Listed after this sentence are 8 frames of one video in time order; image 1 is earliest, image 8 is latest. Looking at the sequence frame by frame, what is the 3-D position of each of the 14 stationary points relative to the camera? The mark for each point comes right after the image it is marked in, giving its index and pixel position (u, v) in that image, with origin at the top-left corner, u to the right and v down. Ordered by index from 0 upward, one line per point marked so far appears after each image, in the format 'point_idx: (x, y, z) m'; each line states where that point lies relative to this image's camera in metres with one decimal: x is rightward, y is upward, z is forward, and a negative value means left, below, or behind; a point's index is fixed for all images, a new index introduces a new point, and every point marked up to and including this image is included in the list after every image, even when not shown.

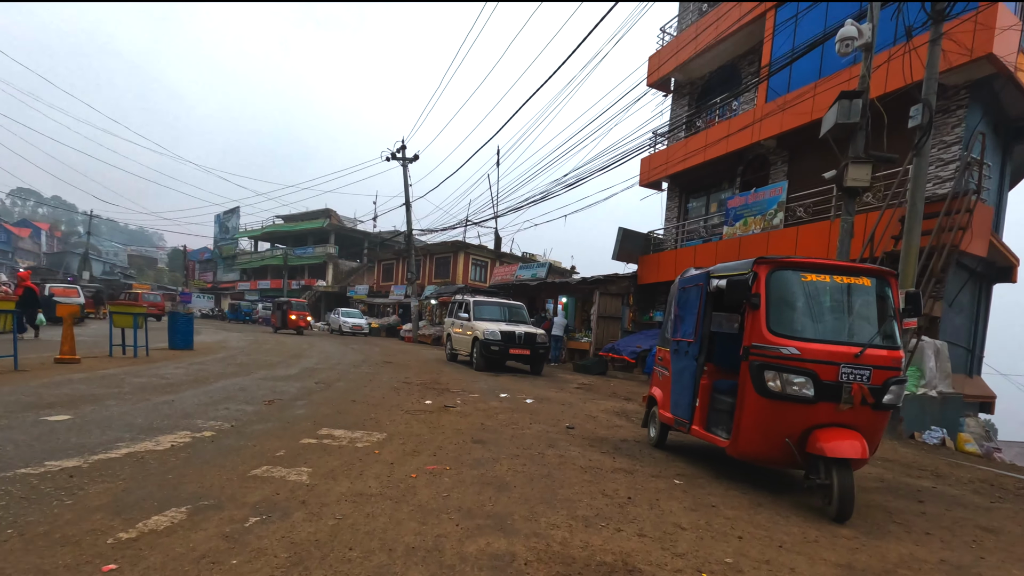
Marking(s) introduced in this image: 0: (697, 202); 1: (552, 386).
0: (+5.7, +2.6, +16.9) m
1: (+0.8, -2.0, +11.4) m
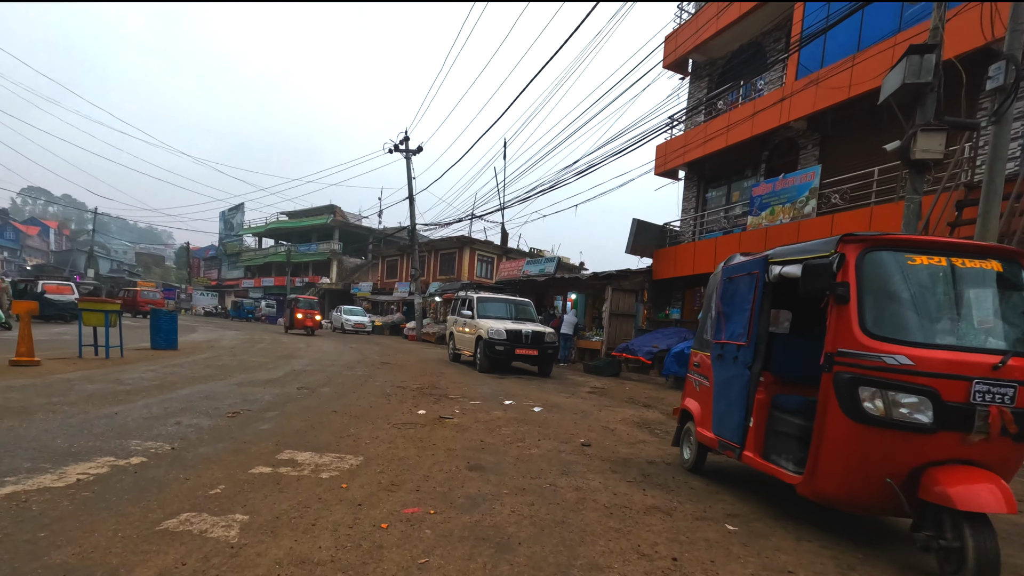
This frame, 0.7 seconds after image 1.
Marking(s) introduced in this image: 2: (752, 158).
0: (+5.9, +2.8, +15.8) m
1: (+0.9, -1.9, +10.4) m
2: (+6.2, +3.4, +14.3) m
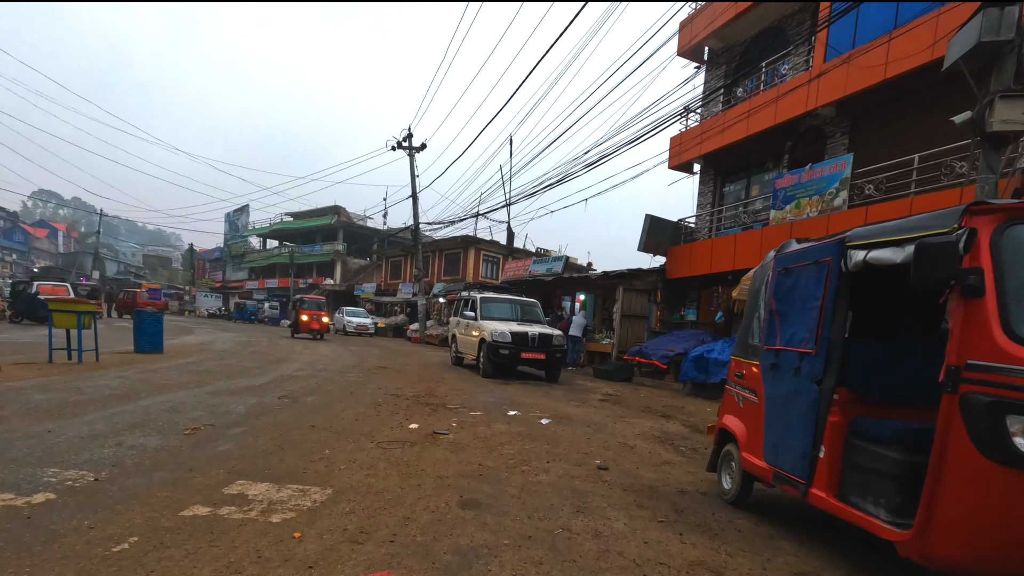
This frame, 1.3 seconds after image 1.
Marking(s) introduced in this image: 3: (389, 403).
0: (+6.0, +2.8, +14.9) m
1: (+1.0, -1.9, +9.5) m
2: (+6.3, +3.4, +13.4) m
3: (-1.7, -1.6, +7.6) m
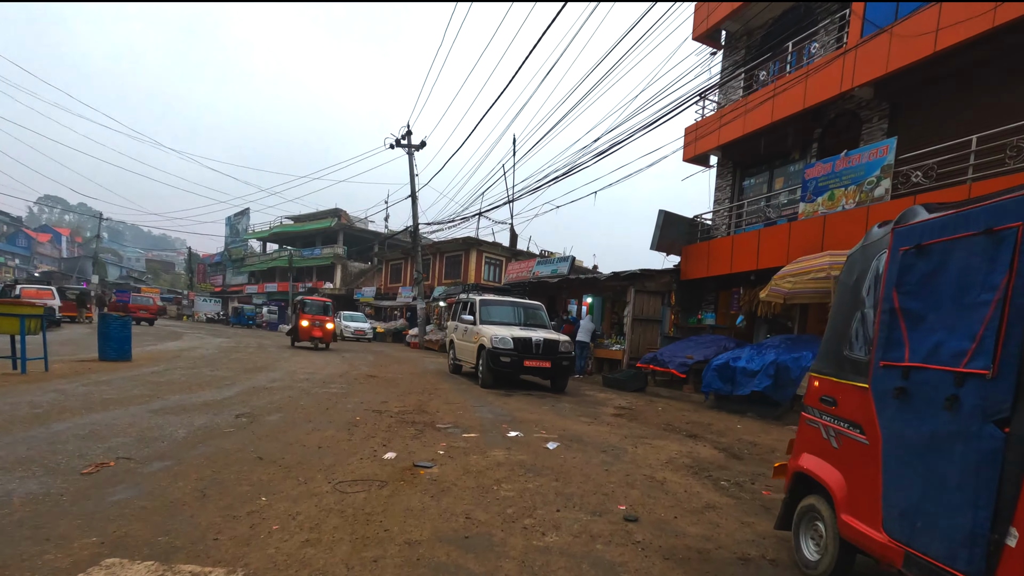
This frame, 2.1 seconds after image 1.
0: (+6.1, +2.7, +13.8) m
1: (+1.1, -1.9, +8.4) m
2: (+6.4, +3.3, +12.2) m
3: (-1.7, -1.6, +6.5) m
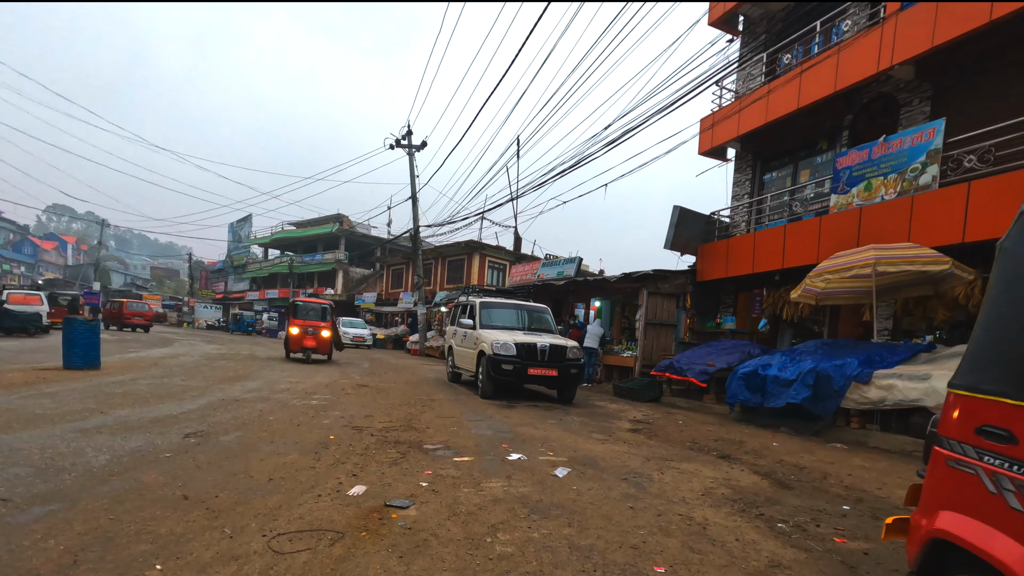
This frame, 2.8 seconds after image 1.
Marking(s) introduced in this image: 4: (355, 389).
0: (+6.2, +2.7, +12.8) m
1: (+1.1, -1.9, +7.3) m
2: (+6.4, +3.3, +11.2) m
3: (-1.7, -1.5, +5.5) m
4: (-2.9, -1.8, +10.0) m
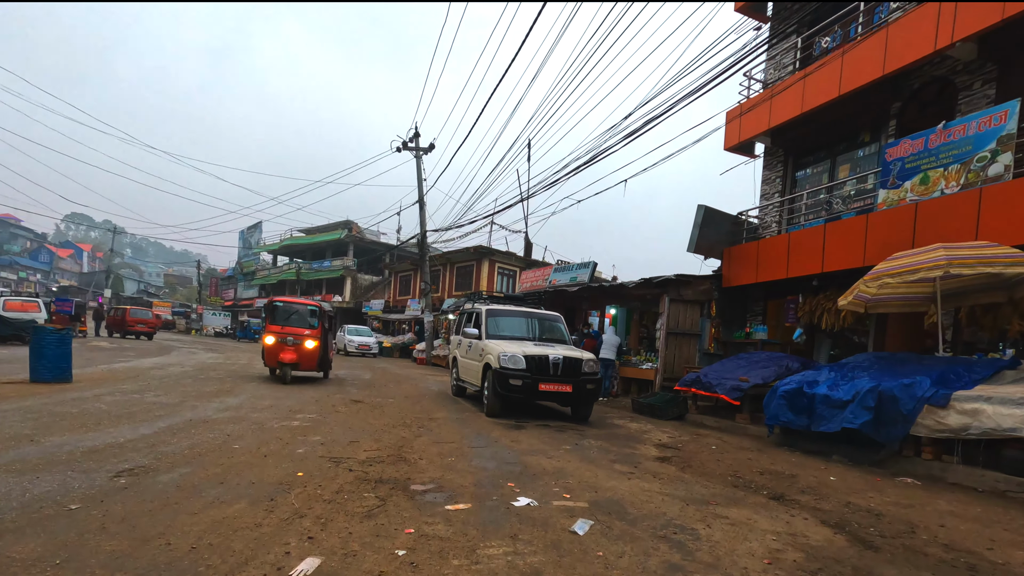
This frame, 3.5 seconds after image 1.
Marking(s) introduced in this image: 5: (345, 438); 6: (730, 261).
0: (+6.4, +2.6, +11.7) m
1: (+1.2, -1.9, +6.3) m
2: (+6.6, +3.2, +10.1) m
3: (-1.6, -1.6, +4.5) m
4: (-2.7, -1.9, +9.1) m
5: (-1.9, -1.7, +6.3) m
6: (+4.8, +0.6, +12.2) m
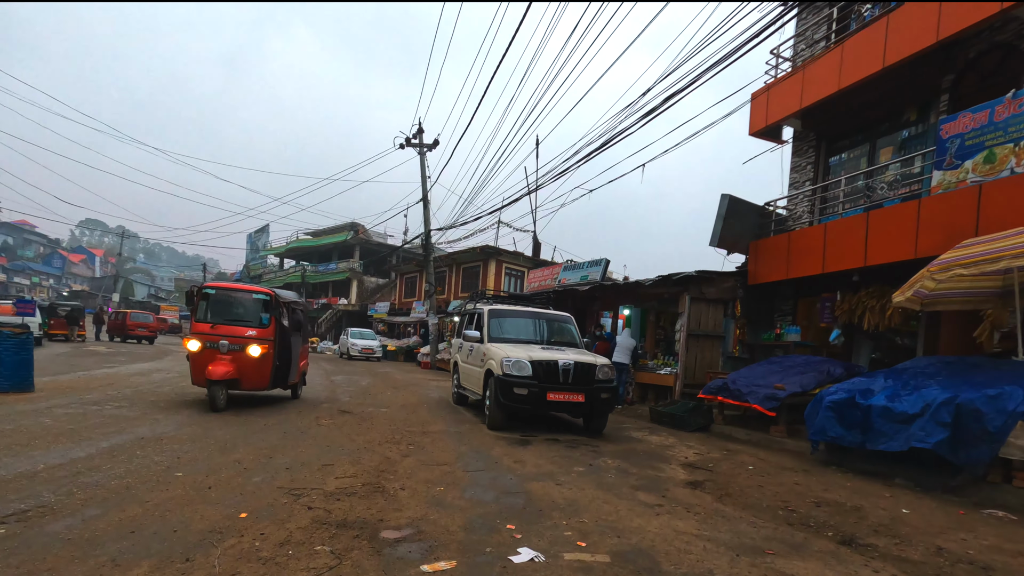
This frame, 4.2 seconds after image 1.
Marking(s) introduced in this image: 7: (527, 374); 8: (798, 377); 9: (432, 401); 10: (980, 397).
0: (+6.5, +2.6, +10.6) m
1: (+1.2, -1.9, +5.3) m
2: (+6.7, +3.3, +9.1) m
3: (-1.6, -1.5, +3.5) m
4: (-2.6, -1.9, +8.1) m
5: (-1.9, -1.7, +5.4) m
6: (+4.9, +0.7, +11.1) m
7: (+0.2, -1.2, +7.8) m
8: (+4.2, -1.3, +8.1) m
9: (-1.6, -2.3, +11.3) m
10: (+4.4, -1.0, +5.2) m
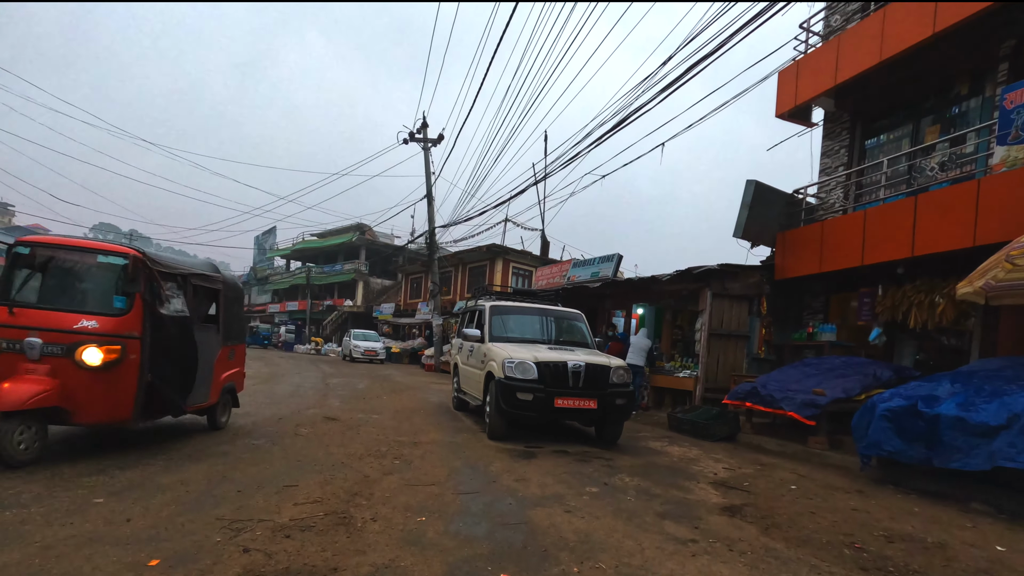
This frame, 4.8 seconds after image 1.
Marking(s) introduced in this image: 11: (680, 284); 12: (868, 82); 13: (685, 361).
0: (+6.5, +2.7, +9.6) m
1: (+1.2, -1.8, +4.4) m
2: (+6.7, +3.4, +8.1) m
3: (-1.6, -1.4, +2.6) m
4: (-2.6, -1.8, +7.3) m
5: (-1.9, -1.6, +4.5) m
6: (+5.0, +0.8, +10.2) m
7: (+0.3, -1.1, +6.9) m
8: (+4.3, -1.2, +7.1) m
9: (-1.5, -2.2, +10.4) m
10: (+4.4, -0.9, +4.2) m
11: (+3.4, +0.1, +11.0) m
12: (+5.9, +3.5, +9.2) m
13: (+3.5, -1.5, +11.3) m
